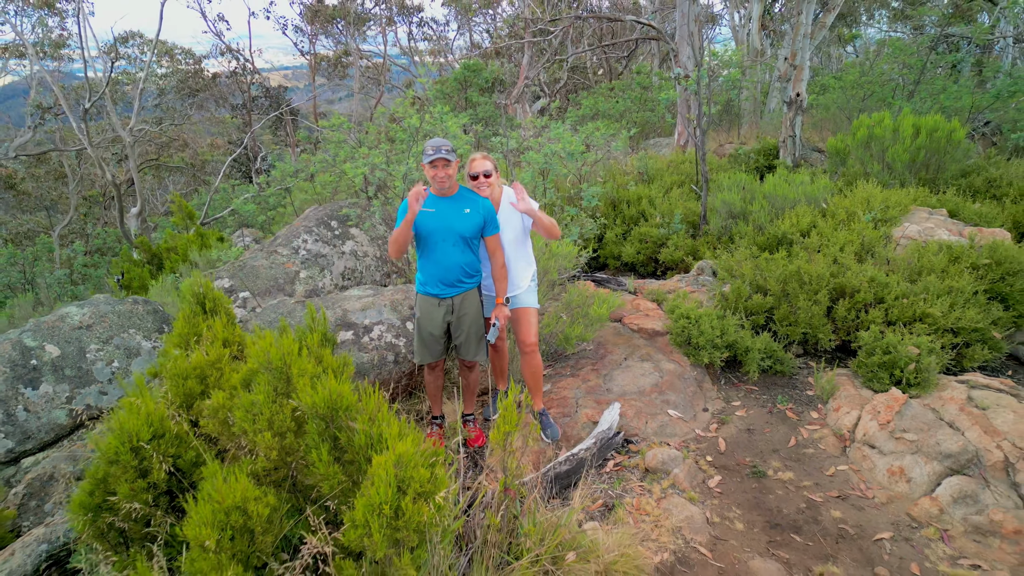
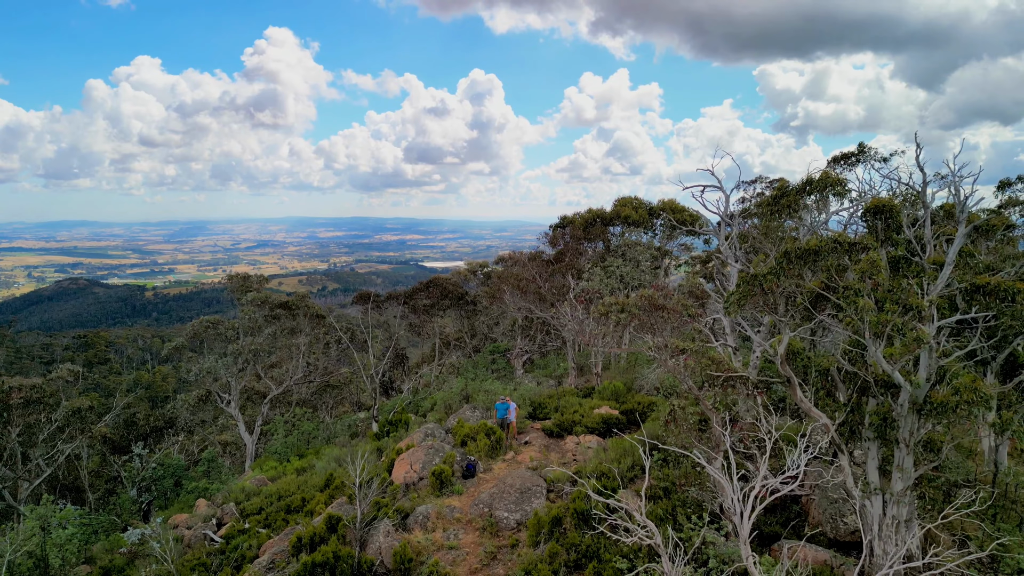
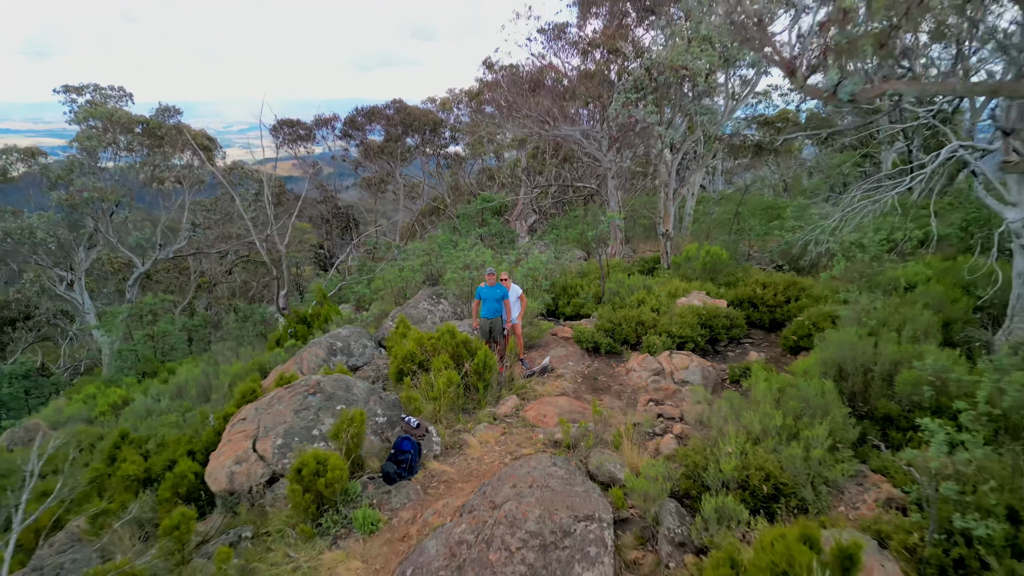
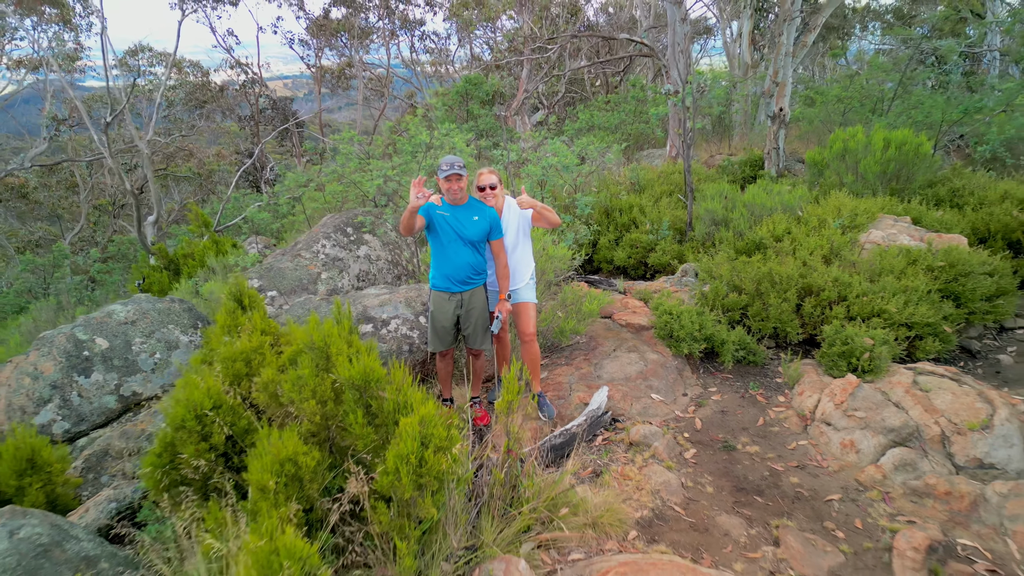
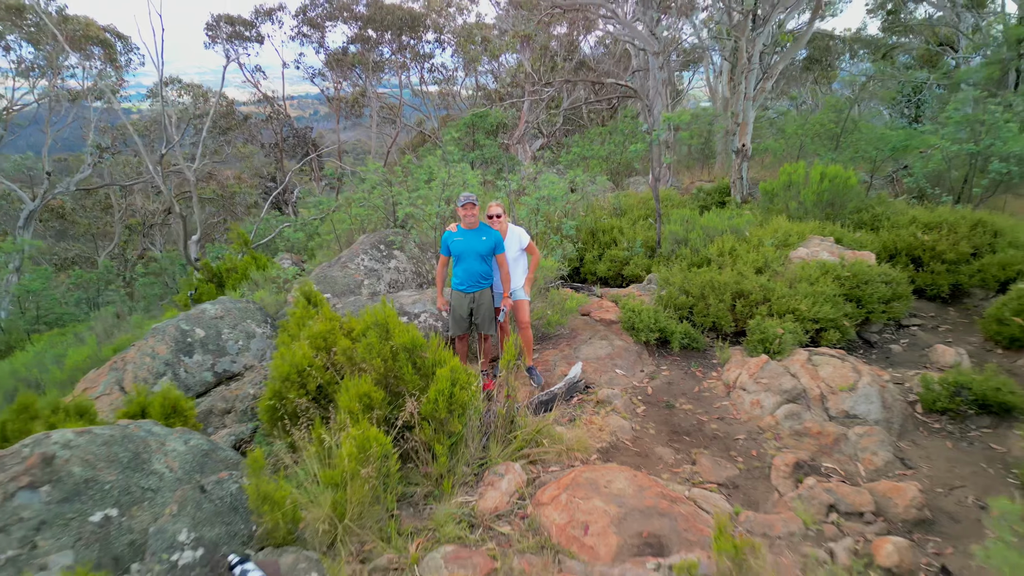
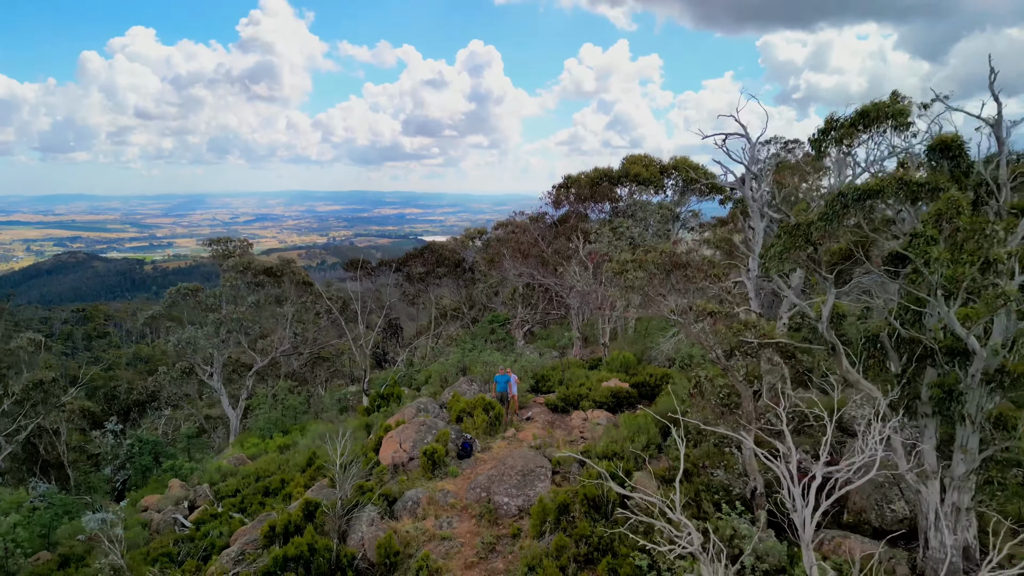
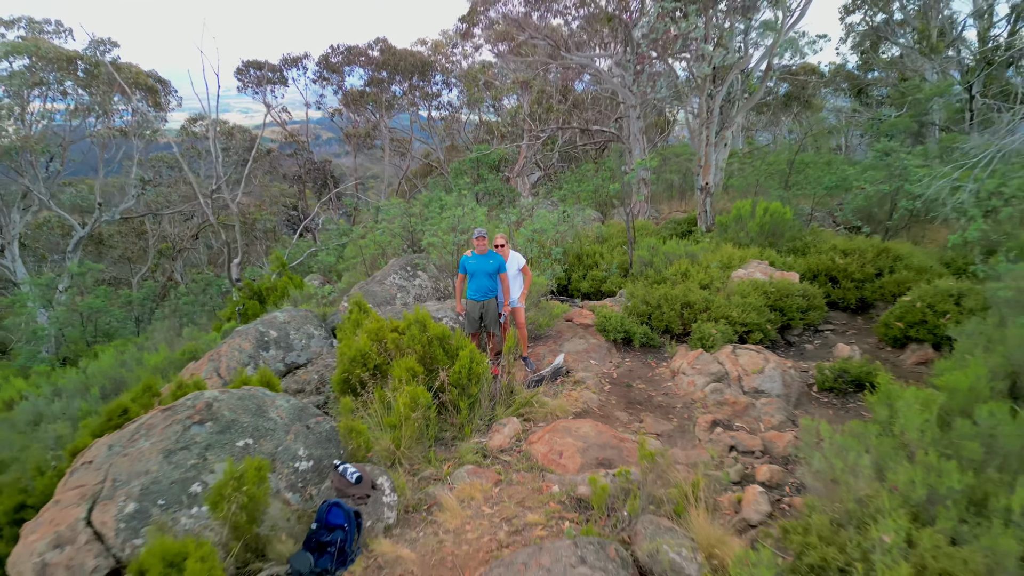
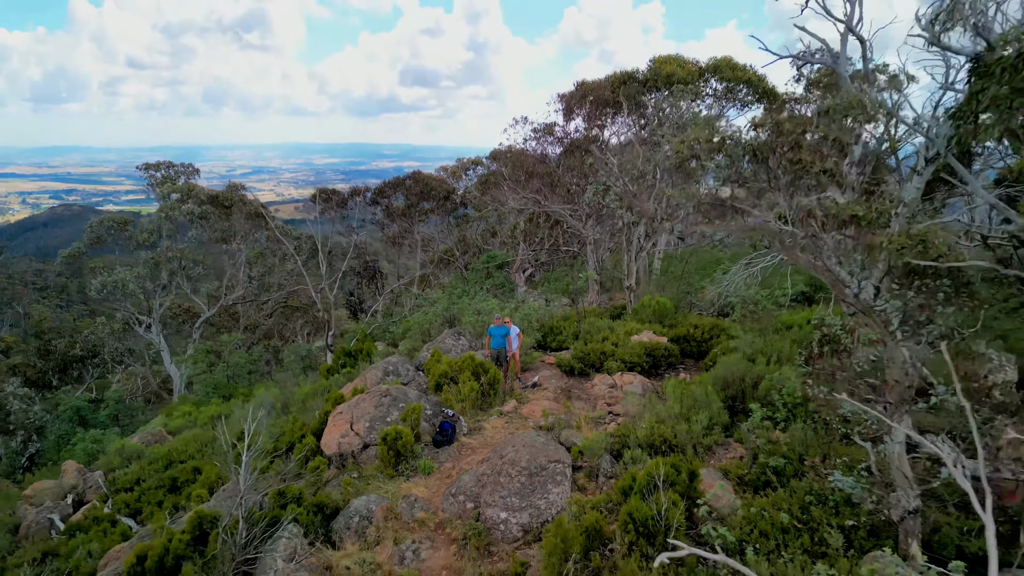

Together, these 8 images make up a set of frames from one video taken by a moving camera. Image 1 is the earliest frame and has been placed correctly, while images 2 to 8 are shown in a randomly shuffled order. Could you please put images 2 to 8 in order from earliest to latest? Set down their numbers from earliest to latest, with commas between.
4, 5, 7, 3, 8, 6, 2
